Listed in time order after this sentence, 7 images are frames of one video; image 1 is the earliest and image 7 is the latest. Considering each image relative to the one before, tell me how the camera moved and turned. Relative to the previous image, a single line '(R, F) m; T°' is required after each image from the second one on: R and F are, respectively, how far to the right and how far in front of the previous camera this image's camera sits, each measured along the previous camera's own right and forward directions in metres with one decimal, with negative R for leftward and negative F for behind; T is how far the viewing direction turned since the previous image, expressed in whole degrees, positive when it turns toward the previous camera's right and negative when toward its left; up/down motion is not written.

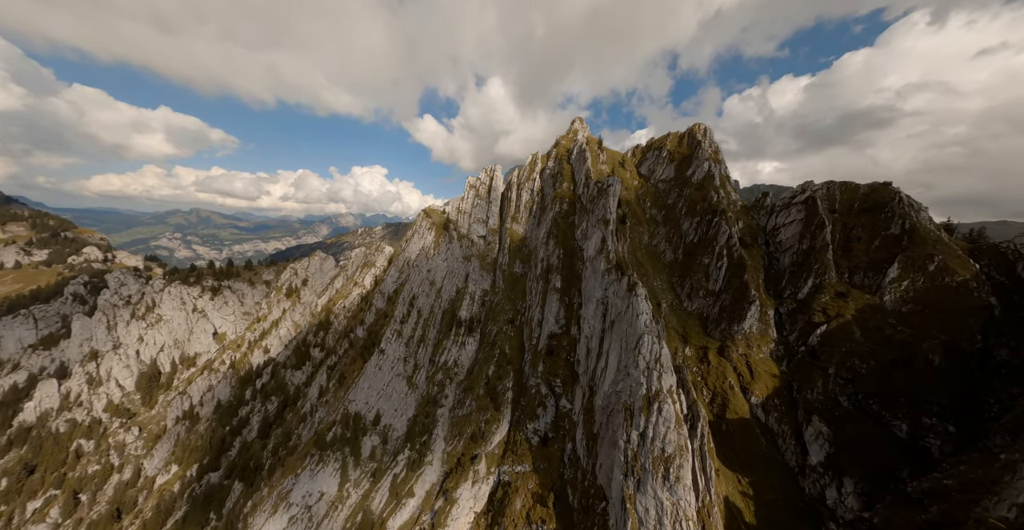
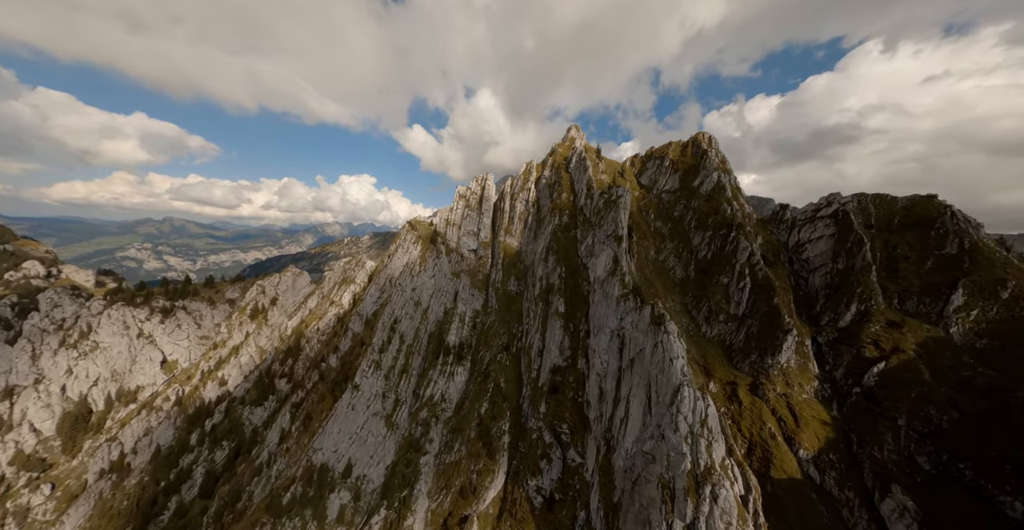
(-2.0, +12.8) m; +2°
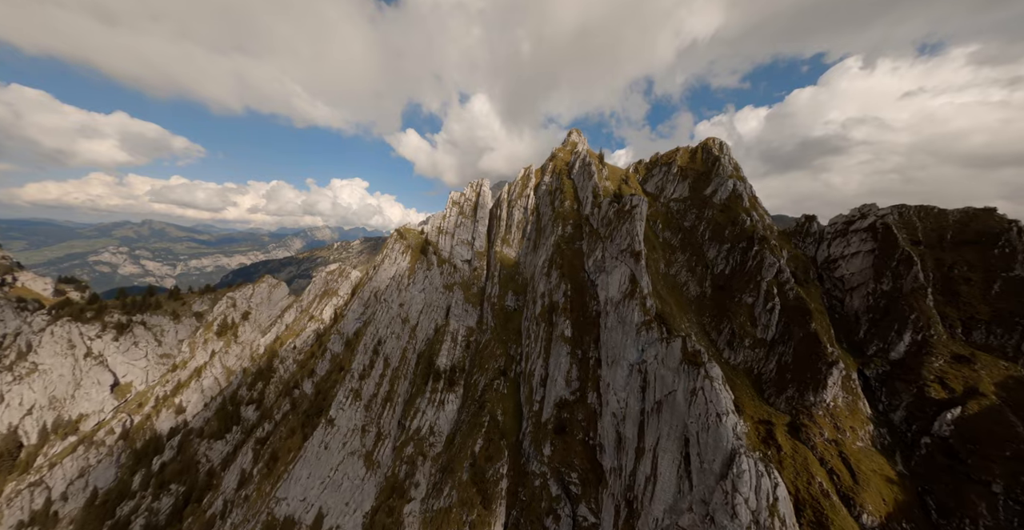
(-1.8, +10.8) m; +1°
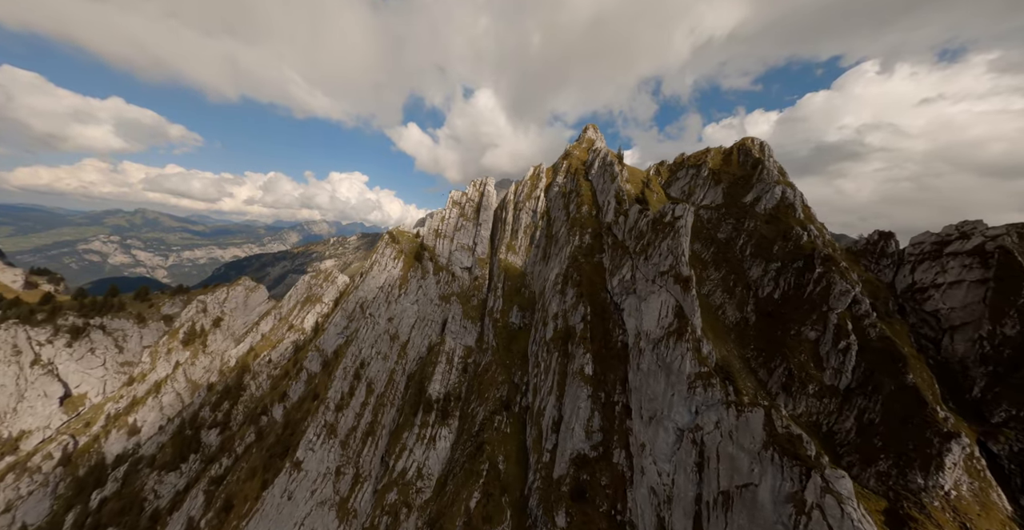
(-2.2, +15.2) m; 0°
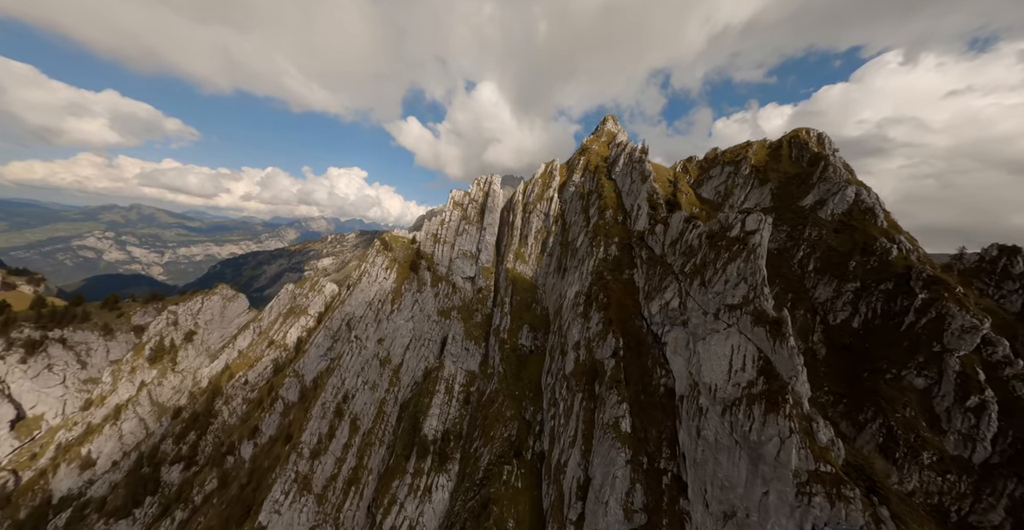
(-2.4, +14.9) m; 0°
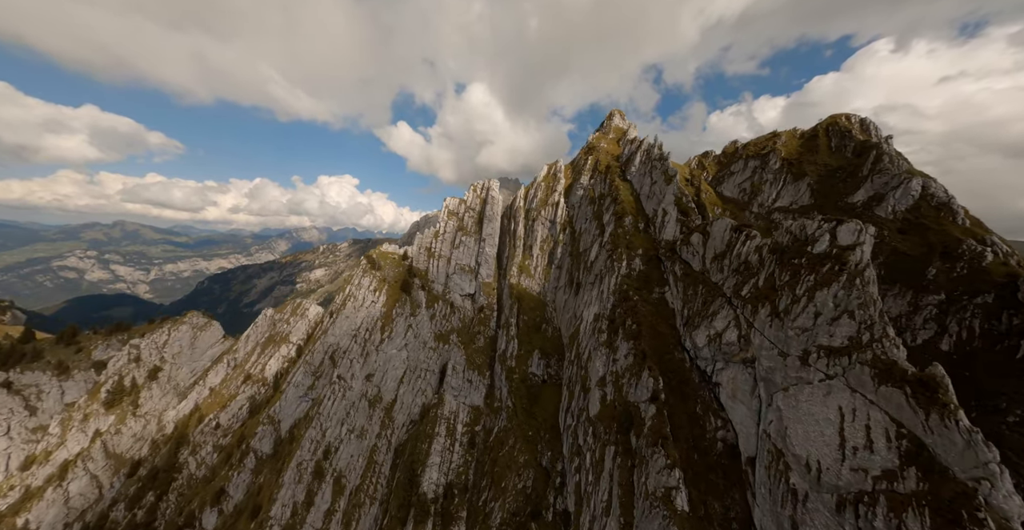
(-2.1, +11.8) m; +1°
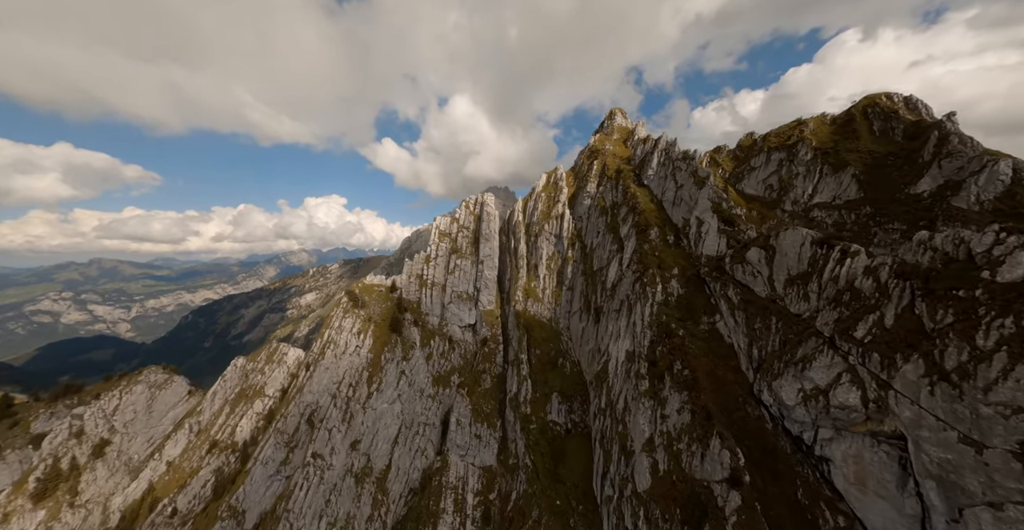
(-2.2, +12.8) m; +1°
